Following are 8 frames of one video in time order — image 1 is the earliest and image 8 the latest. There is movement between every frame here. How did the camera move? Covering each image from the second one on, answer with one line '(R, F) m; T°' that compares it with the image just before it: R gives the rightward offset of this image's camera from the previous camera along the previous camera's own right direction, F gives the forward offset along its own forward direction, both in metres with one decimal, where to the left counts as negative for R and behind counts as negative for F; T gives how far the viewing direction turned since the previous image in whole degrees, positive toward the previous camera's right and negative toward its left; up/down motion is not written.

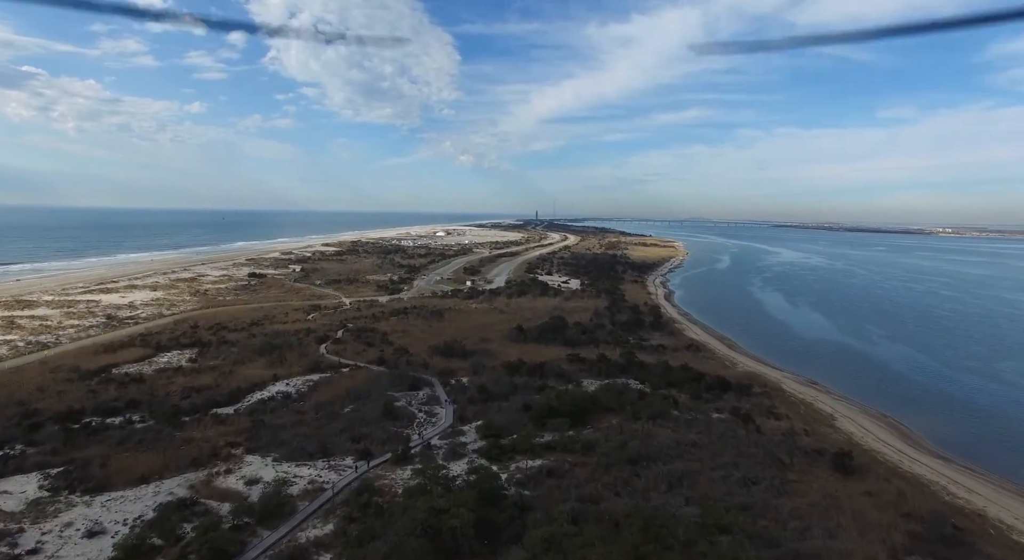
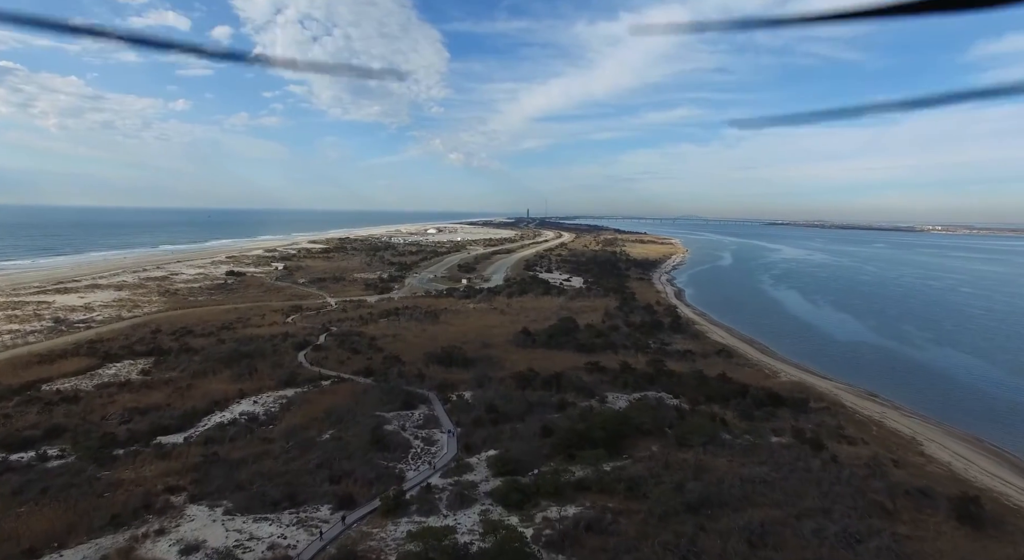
(-0.9, +4.2) m; +1°
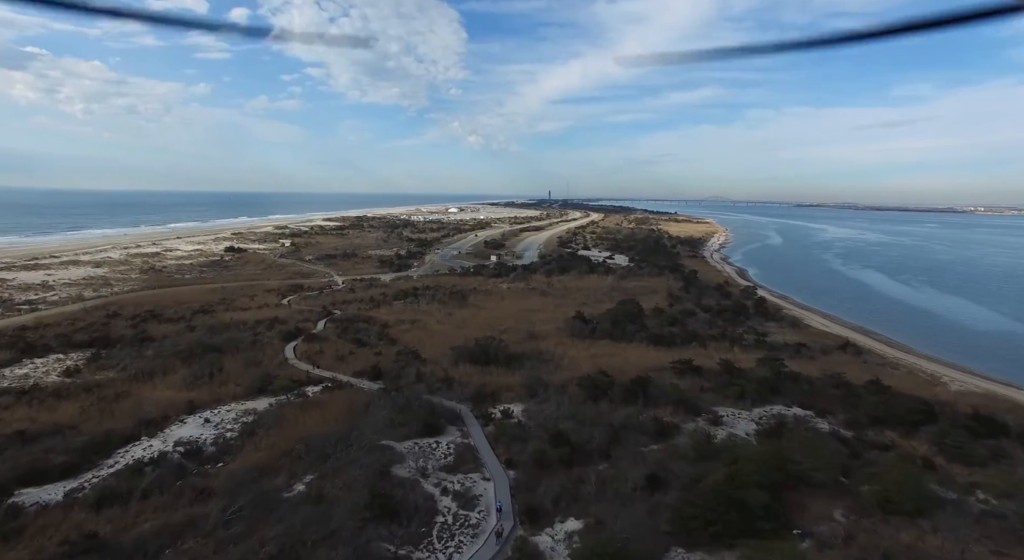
(-1.5, +7.4) m; -2°
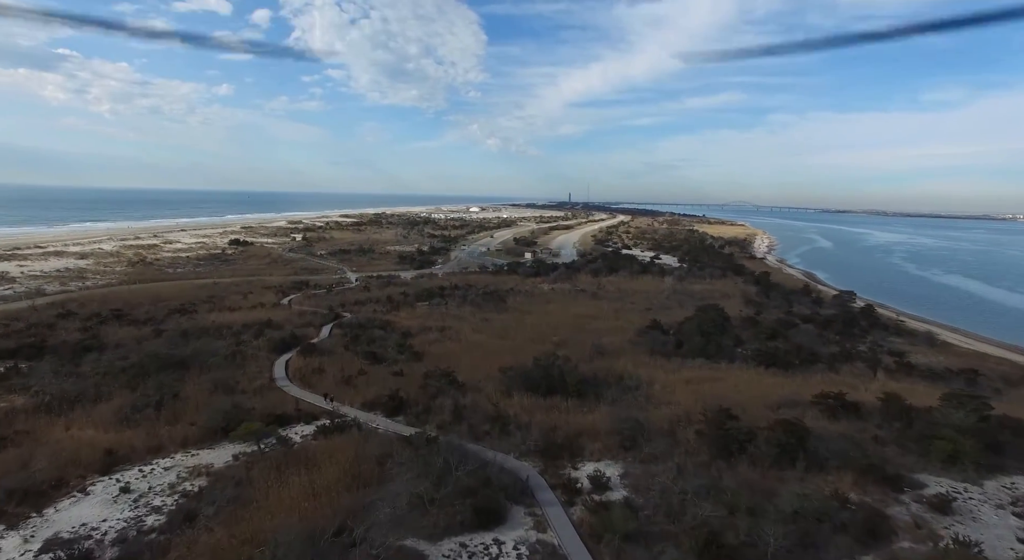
(-1.5, +5.7) m; -2°
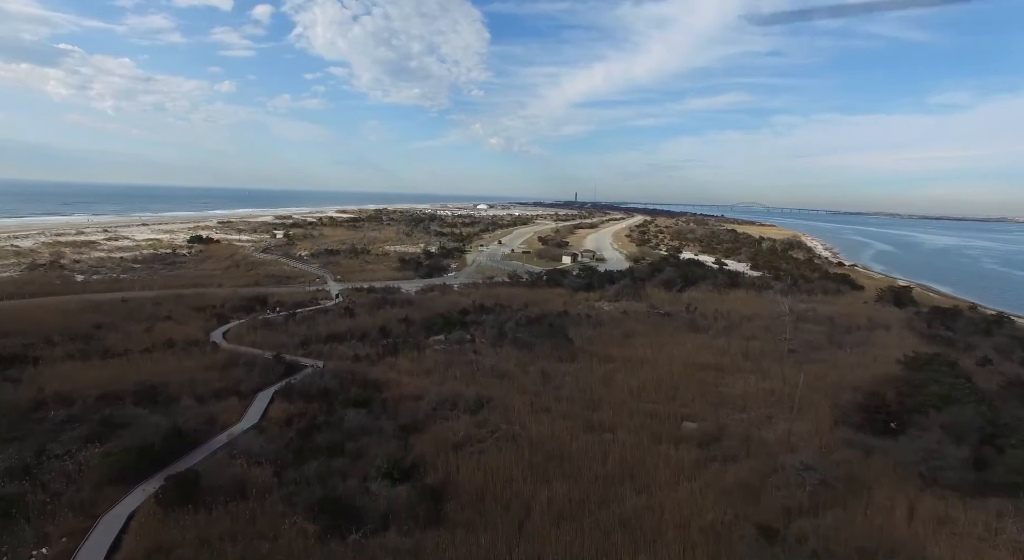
(-1.9, +9.7) m; 0°
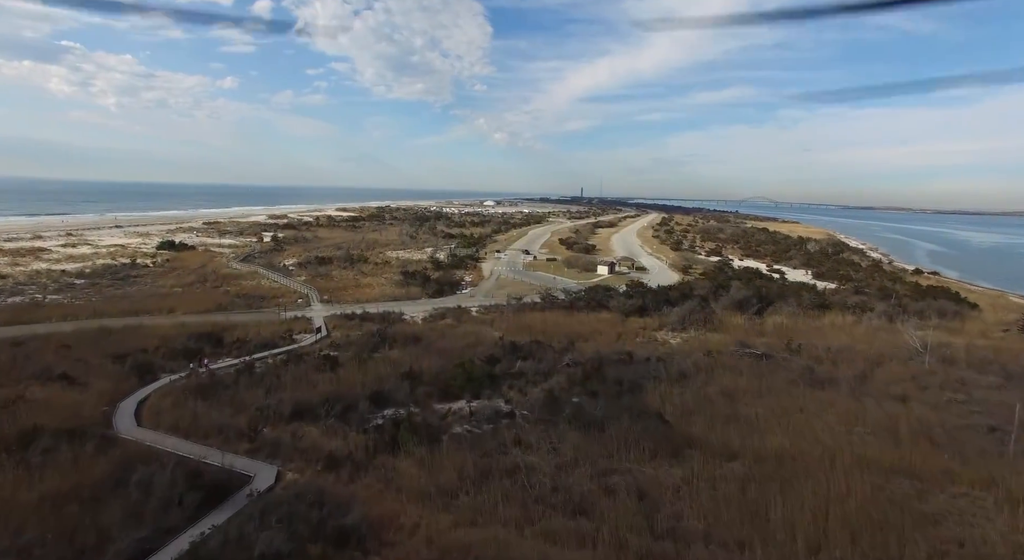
(-1.1, +5.7) m; 0°
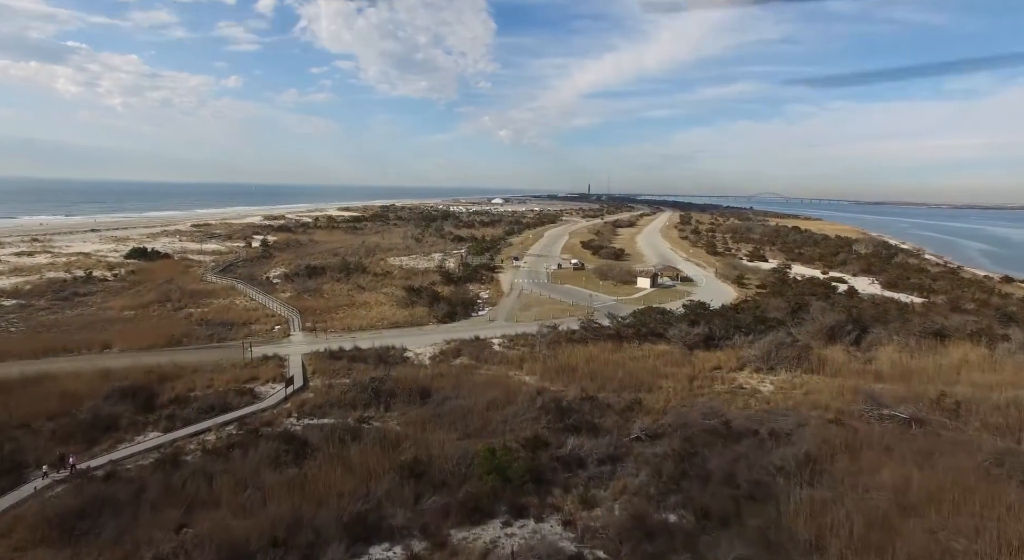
(-0.8, +4.5) m; -1°
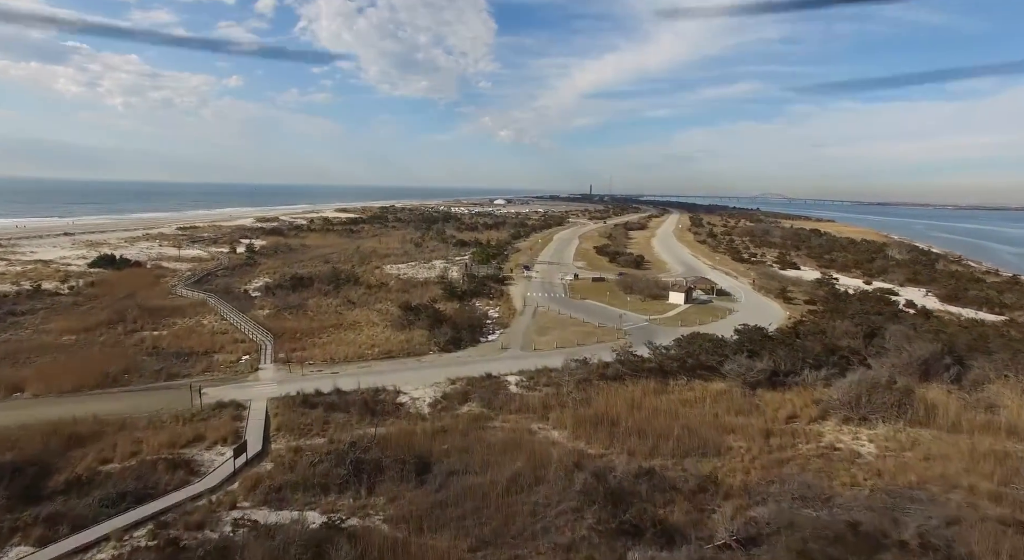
(-0.5, +3.2) m; 0°
